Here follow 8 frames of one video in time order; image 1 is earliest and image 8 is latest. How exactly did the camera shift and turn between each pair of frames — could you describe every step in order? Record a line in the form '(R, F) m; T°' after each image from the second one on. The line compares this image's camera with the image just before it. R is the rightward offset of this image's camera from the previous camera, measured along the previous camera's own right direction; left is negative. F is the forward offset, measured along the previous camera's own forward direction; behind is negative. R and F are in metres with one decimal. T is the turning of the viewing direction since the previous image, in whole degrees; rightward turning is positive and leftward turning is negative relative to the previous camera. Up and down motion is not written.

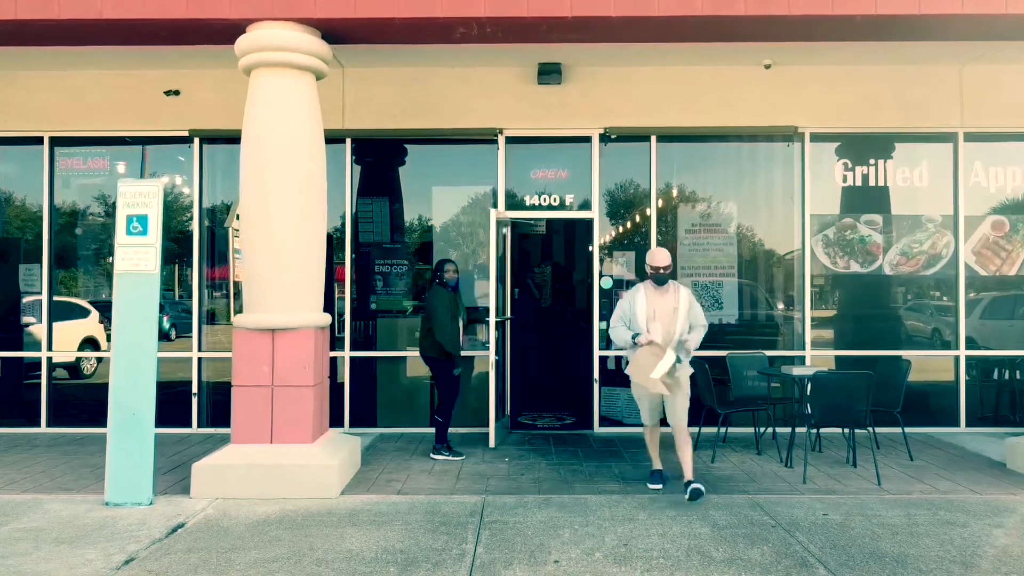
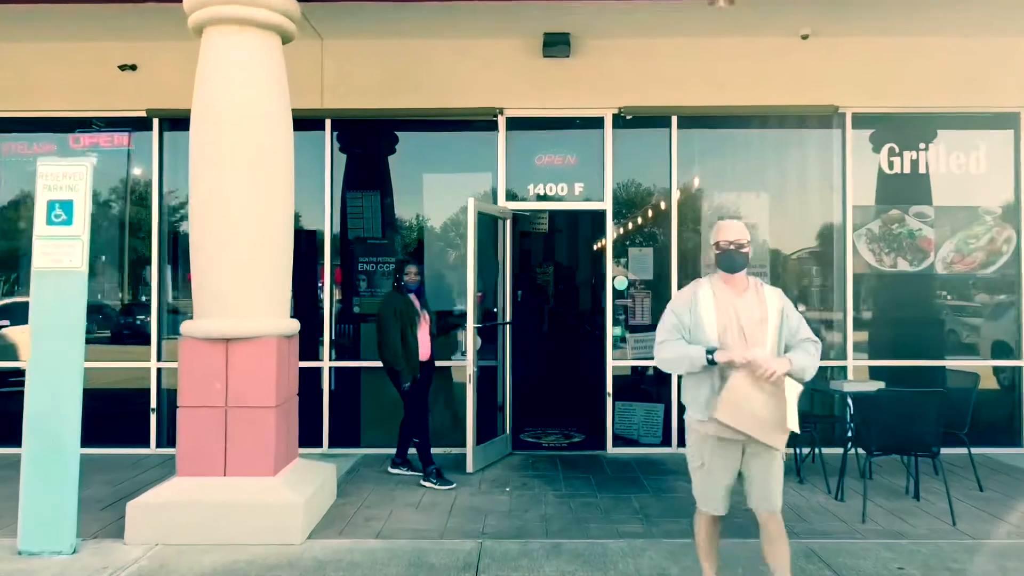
(0.0, +0.9) m; 0°
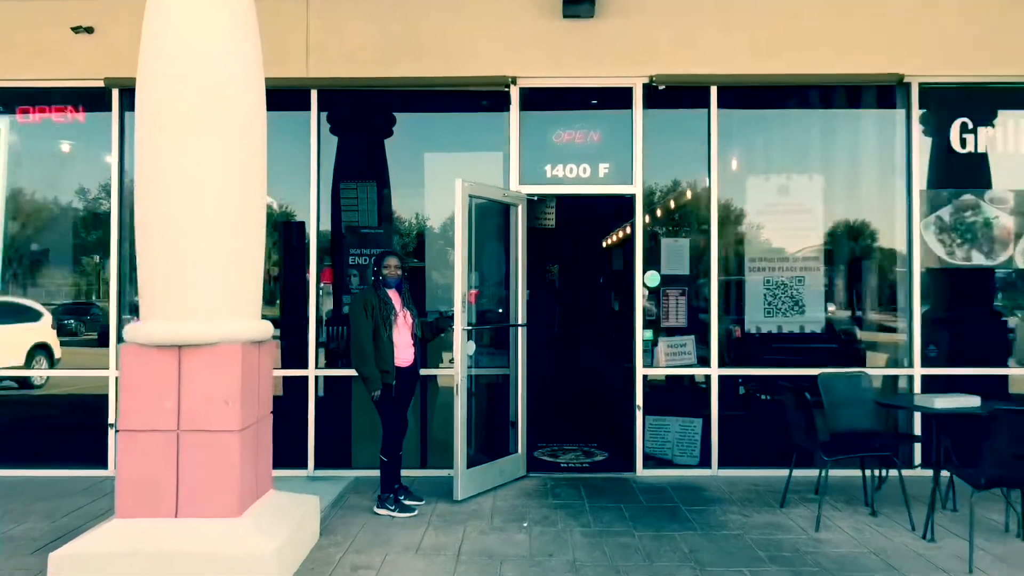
(-0.1, +0.9) m; 0°
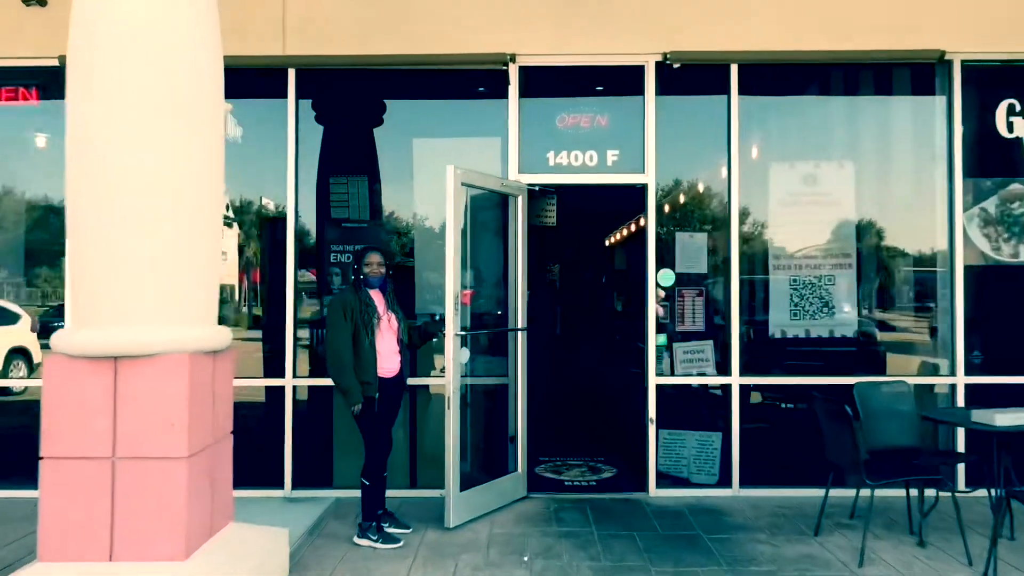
(0.0, +0.5) m; 0°
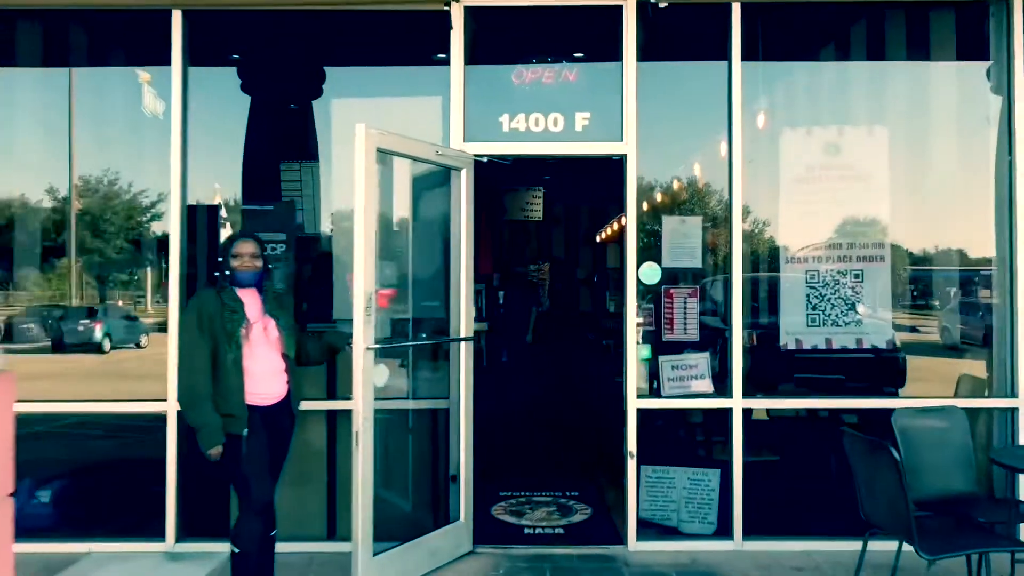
(+0.2, +1.1) m; 0°
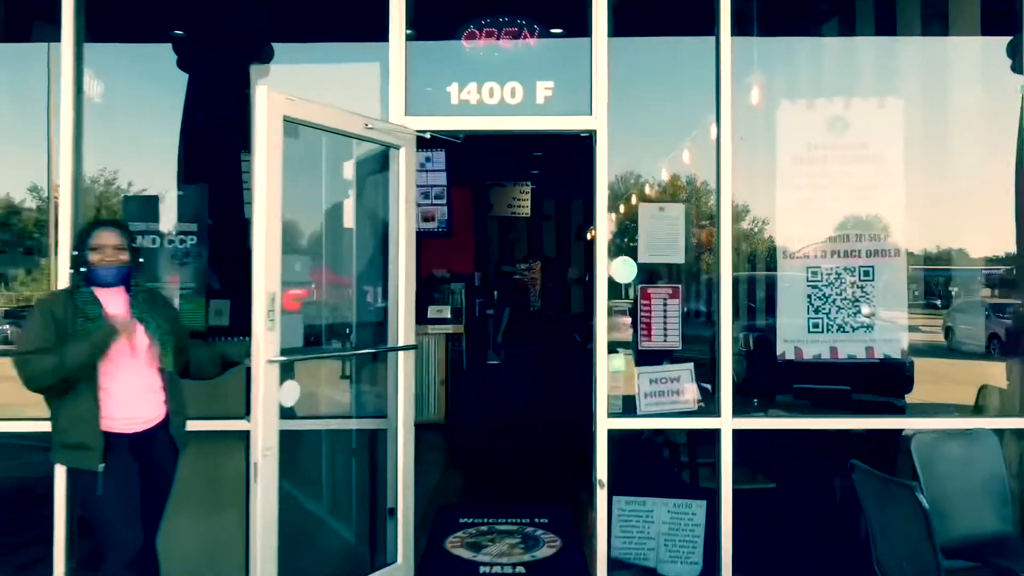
(+0.2, +0.6) m; 0°
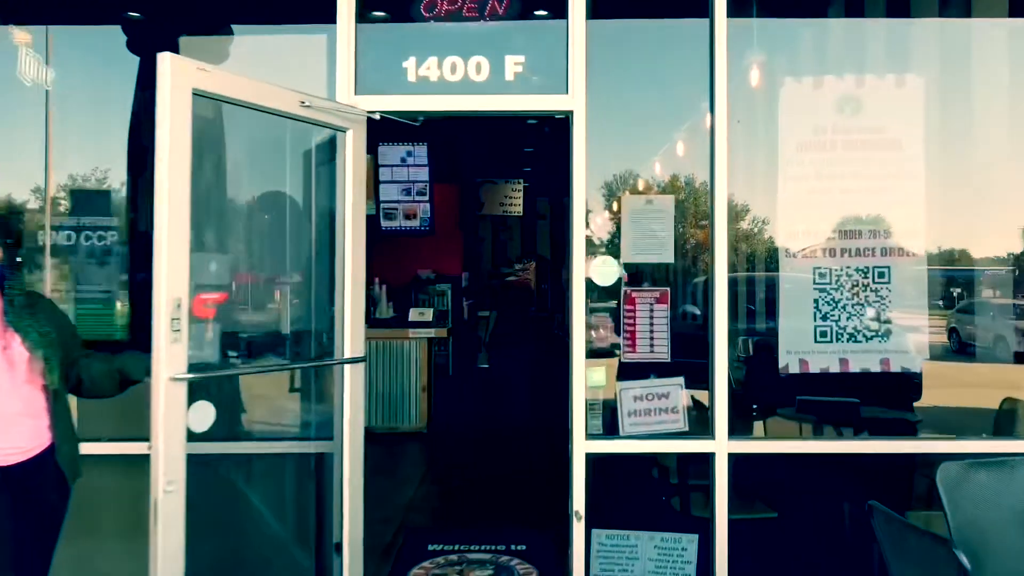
(+0.1, +0.4) m; 0°
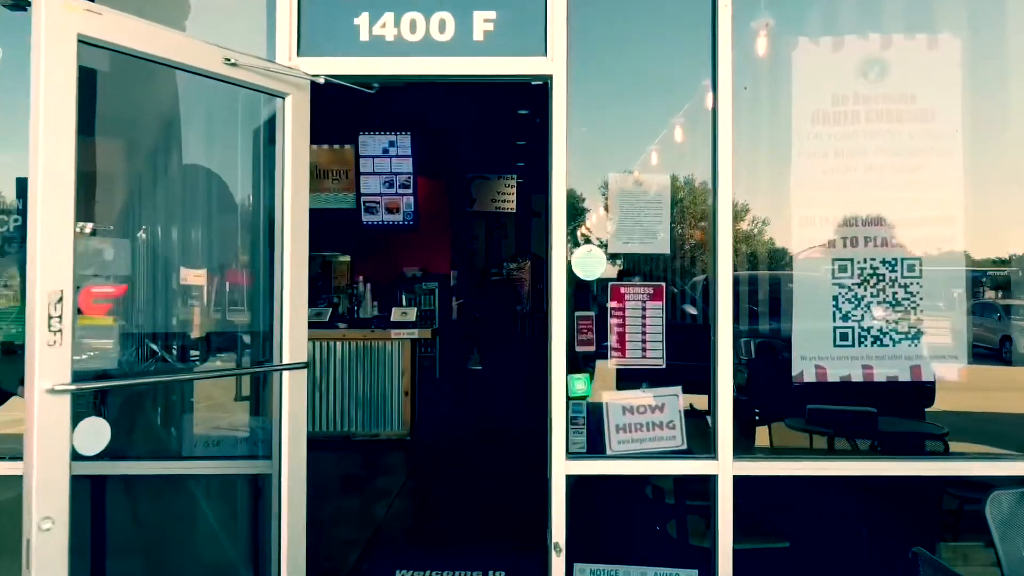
(+0.1, +0.4) m; 0°
